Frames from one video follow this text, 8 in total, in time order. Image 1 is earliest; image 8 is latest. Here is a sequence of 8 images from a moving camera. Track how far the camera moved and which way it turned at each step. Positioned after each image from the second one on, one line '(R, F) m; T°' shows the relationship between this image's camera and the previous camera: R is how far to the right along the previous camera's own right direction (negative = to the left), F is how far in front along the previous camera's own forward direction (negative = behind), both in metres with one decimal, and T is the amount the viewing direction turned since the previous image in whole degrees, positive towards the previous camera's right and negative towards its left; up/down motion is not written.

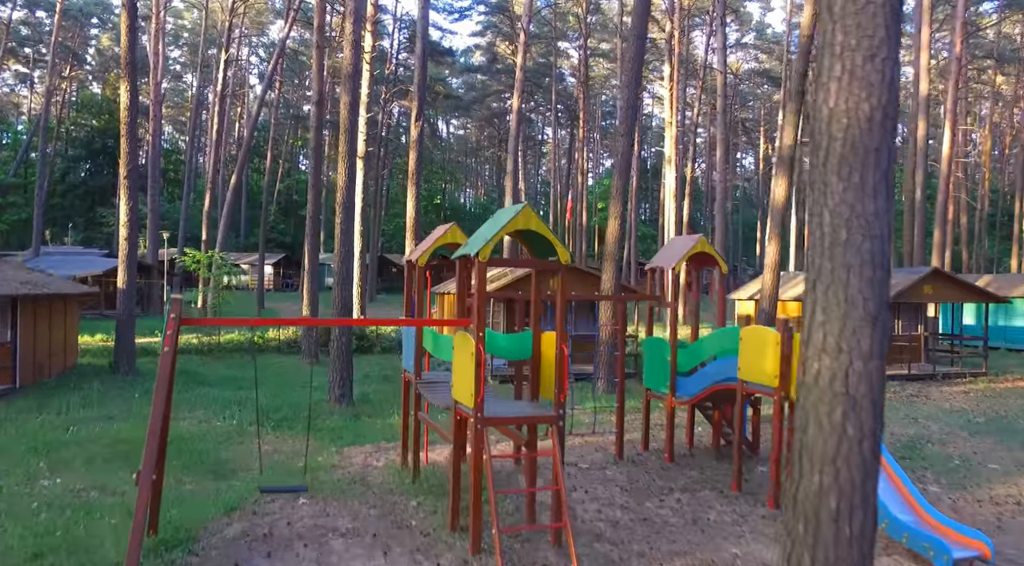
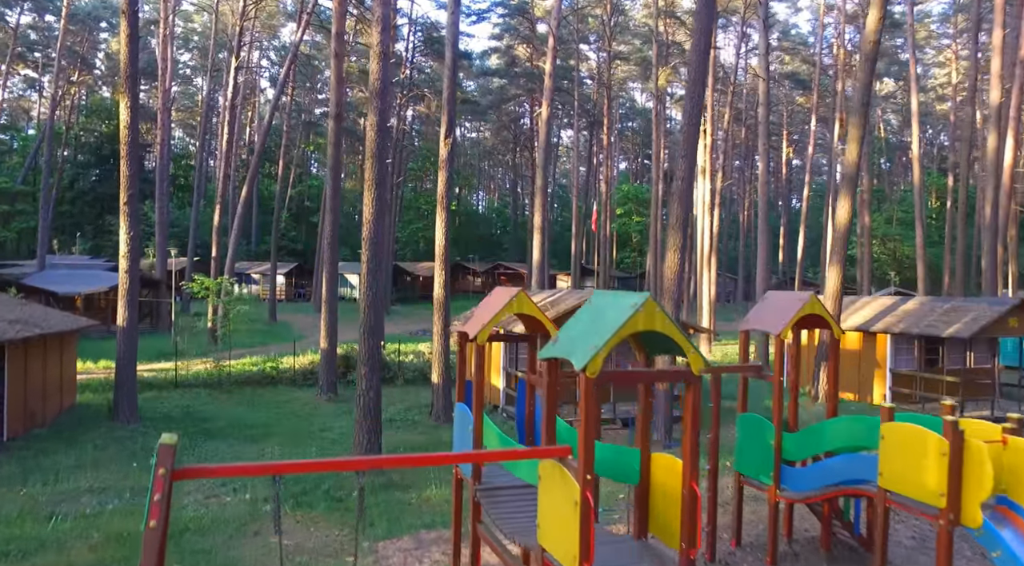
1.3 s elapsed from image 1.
(-0.5, +1.5) m; -1°
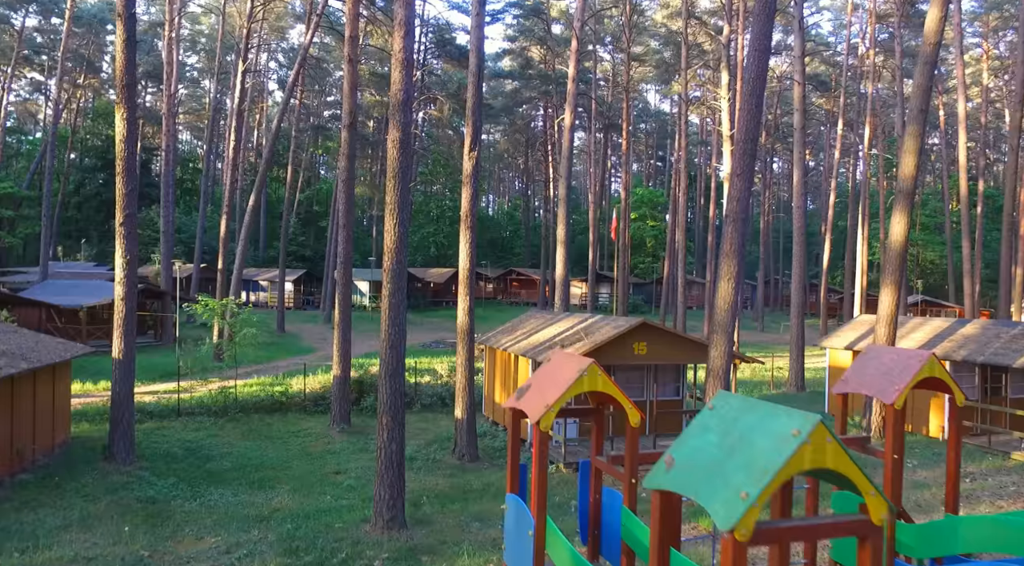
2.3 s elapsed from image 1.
(-0.3, +1.2) m; 0°
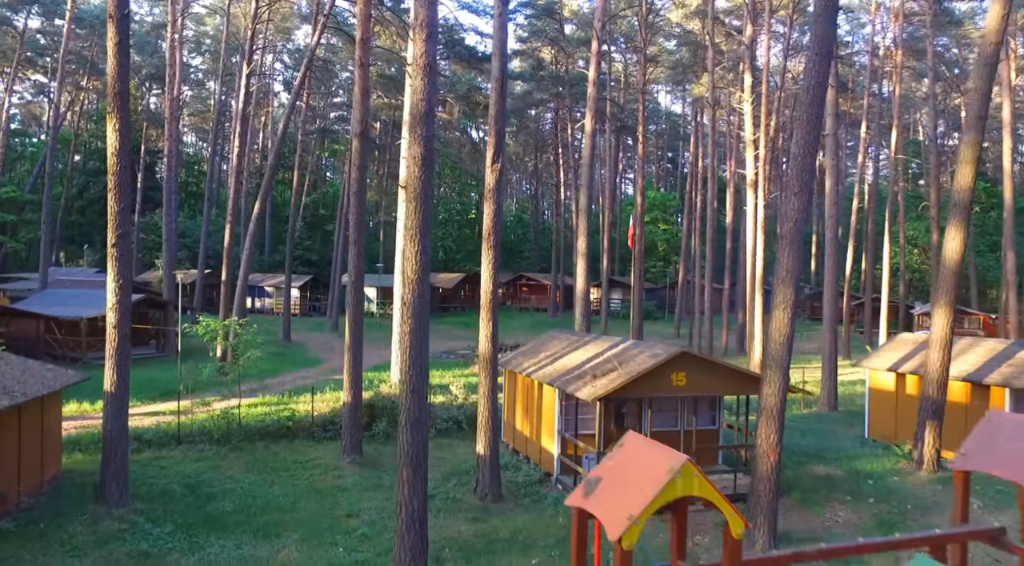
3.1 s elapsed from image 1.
(-0.3, +1.1) m; 0°
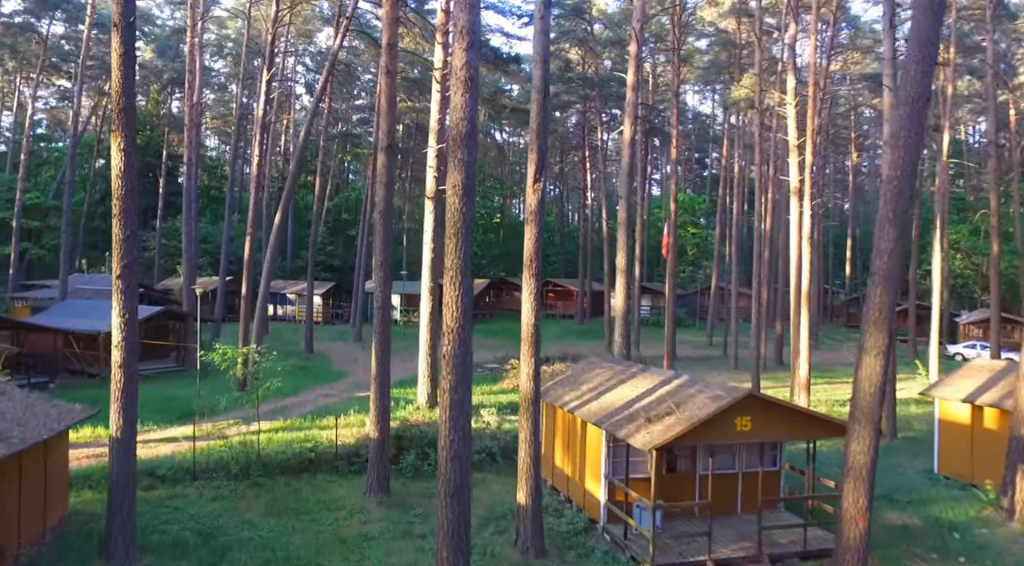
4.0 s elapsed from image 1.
(-0.3, +1.2) m; -1°
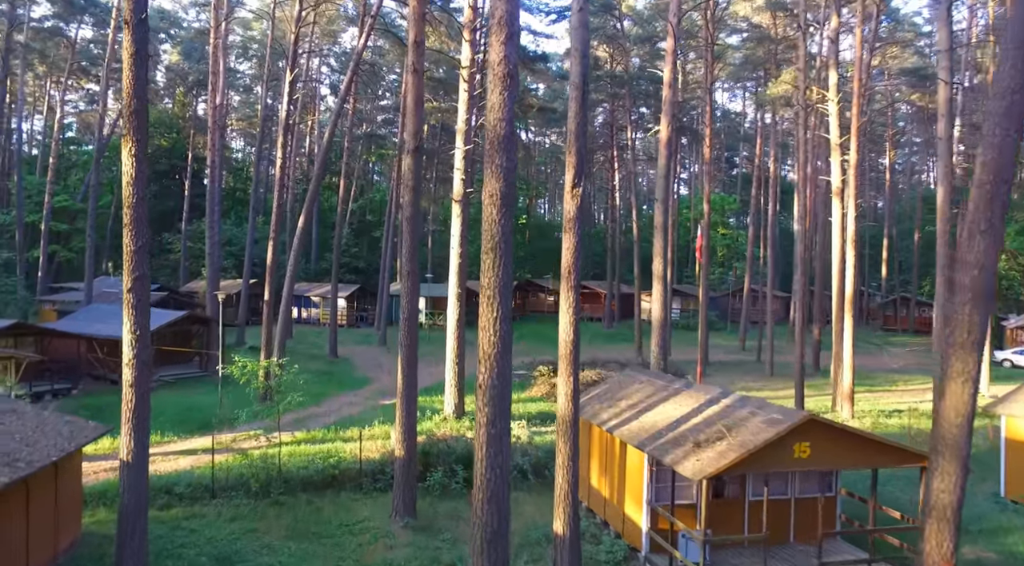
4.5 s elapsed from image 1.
(-0.2, +0.8) m; -2°
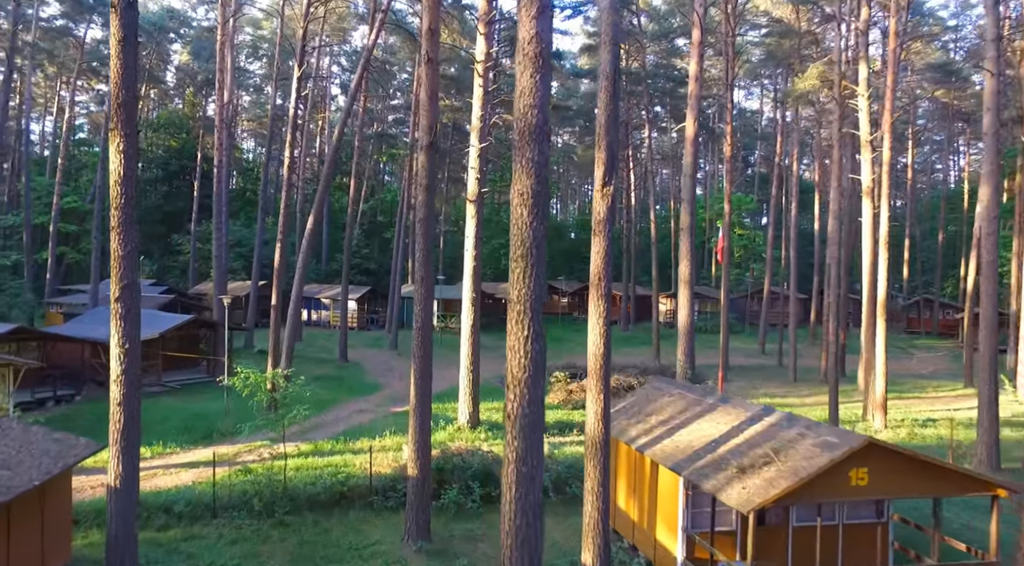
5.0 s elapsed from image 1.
(-0.1, +0.9) m; -1°
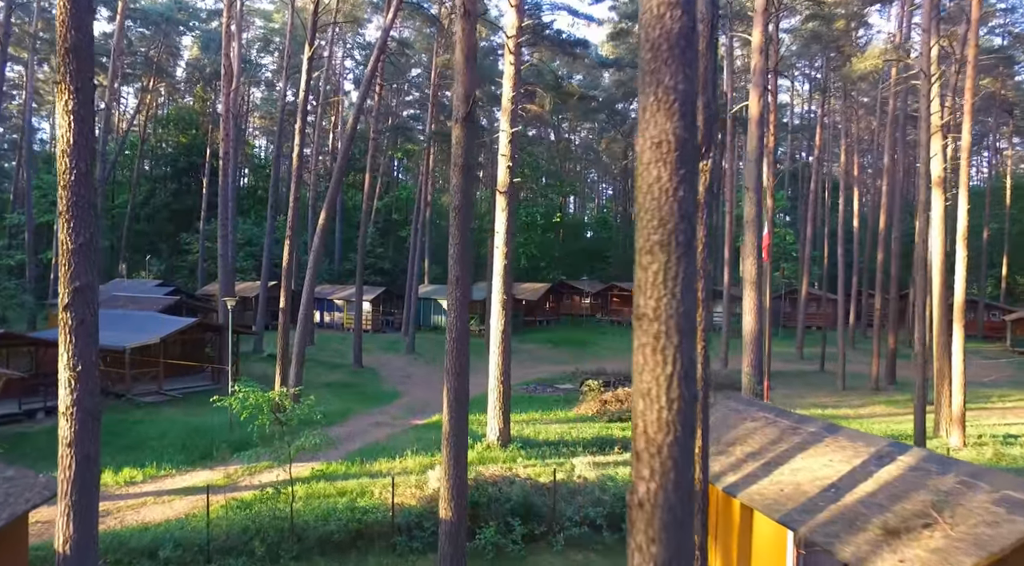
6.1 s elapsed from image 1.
(-0.5, +2.2) m; -1°
